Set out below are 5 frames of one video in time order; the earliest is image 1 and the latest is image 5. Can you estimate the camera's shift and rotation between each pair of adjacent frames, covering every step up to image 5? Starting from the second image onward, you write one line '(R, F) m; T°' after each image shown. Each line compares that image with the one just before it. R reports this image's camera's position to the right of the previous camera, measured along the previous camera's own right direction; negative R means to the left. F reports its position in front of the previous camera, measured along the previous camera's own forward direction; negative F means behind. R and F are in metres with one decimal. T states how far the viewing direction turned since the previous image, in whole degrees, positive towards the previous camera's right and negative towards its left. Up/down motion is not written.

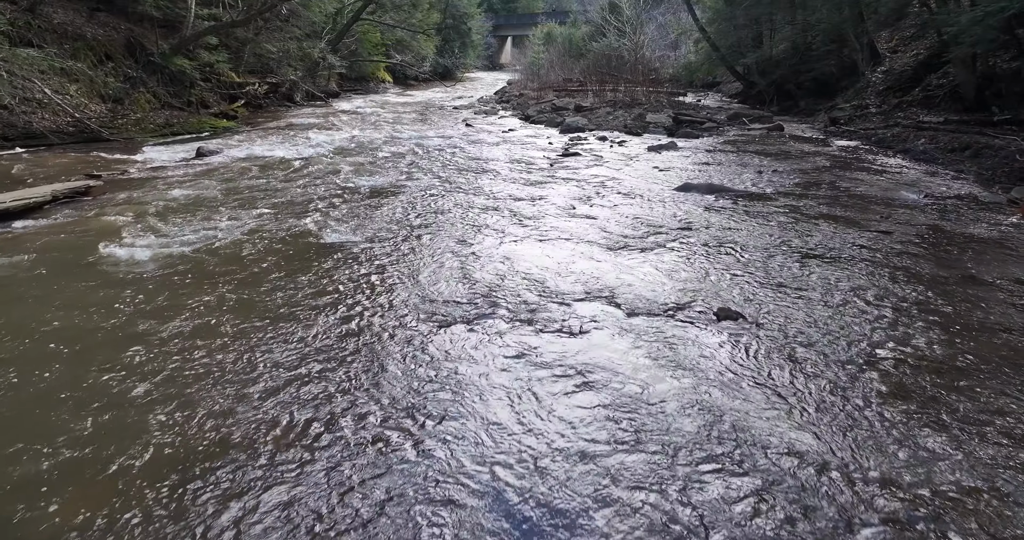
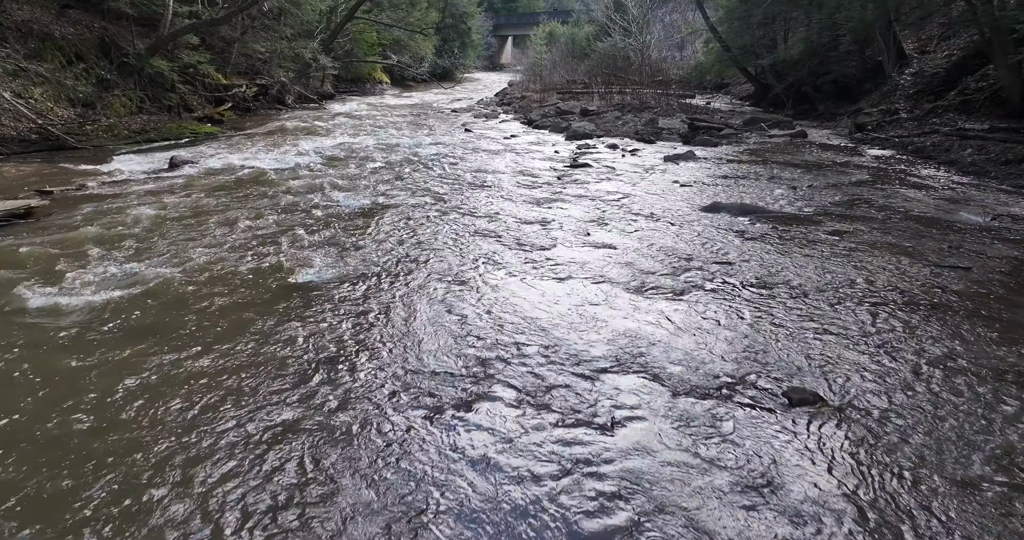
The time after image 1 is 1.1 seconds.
(-0.1, +1.0) m; 0°
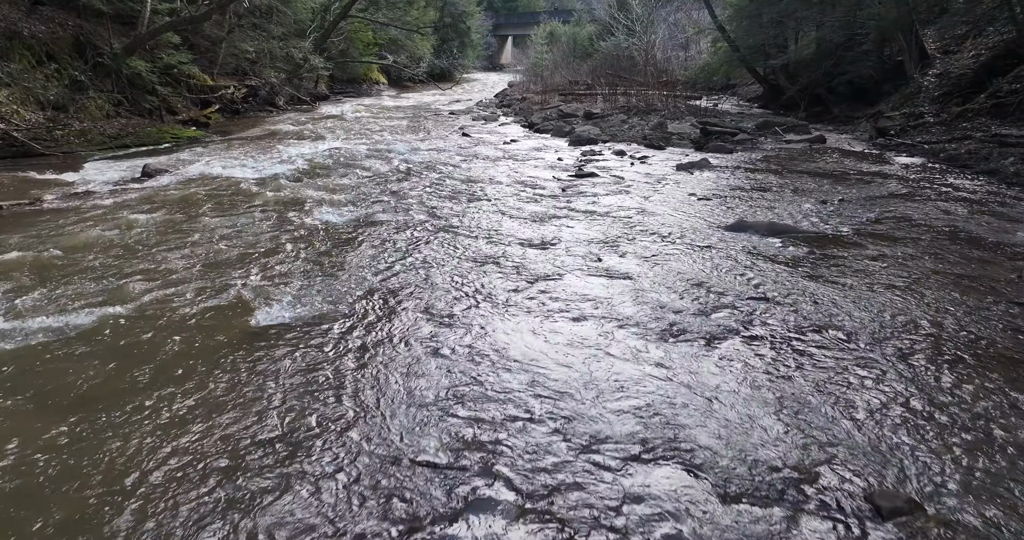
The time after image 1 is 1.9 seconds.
(0.0, +0.8) m; 0°
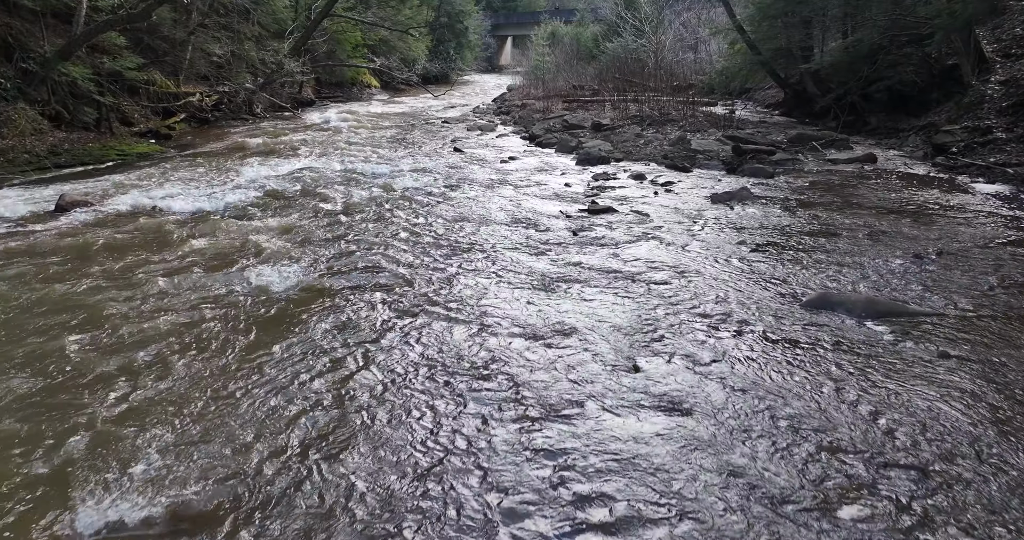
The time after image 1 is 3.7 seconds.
(0.0, +1.8) m; 0°
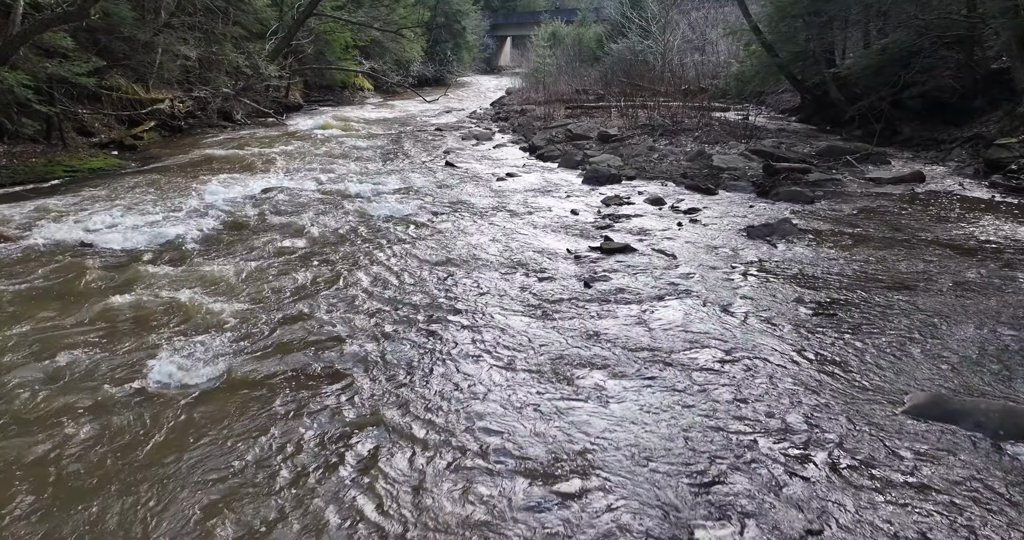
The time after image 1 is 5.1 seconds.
(0.0, +1.3) m; 0°
